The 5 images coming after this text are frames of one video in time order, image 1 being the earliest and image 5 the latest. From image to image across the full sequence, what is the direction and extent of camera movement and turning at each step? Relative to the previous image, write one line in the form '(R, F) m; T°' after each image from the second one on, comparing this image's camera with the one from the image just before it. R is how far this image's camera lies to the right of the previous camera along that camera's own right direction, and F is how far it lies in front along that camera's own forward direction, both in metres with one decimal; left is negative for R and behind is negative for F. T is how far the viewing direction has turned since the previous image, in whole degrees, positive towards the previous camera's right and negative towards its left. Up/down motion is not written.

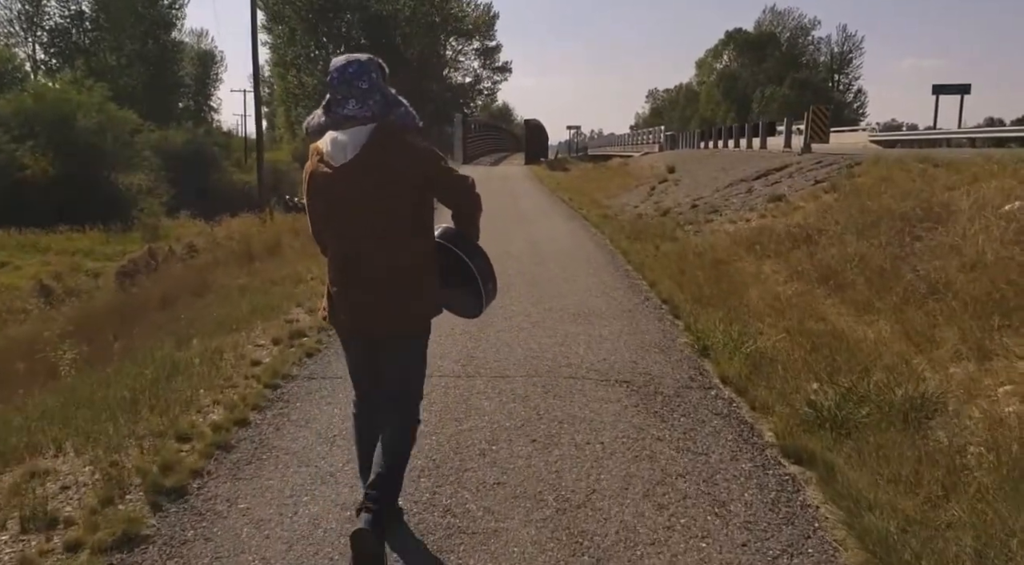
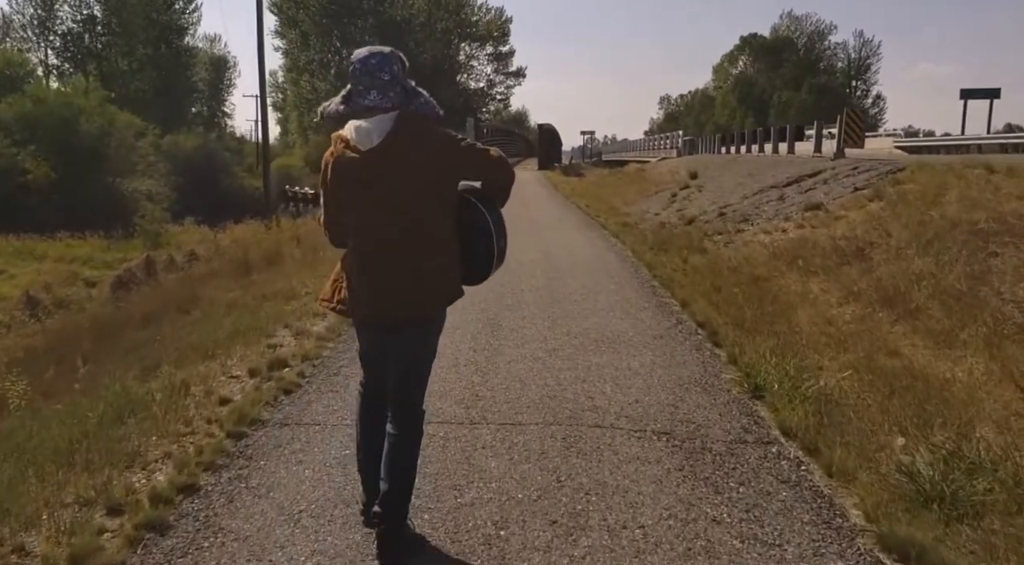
(0.0, +1.1) m; -1°
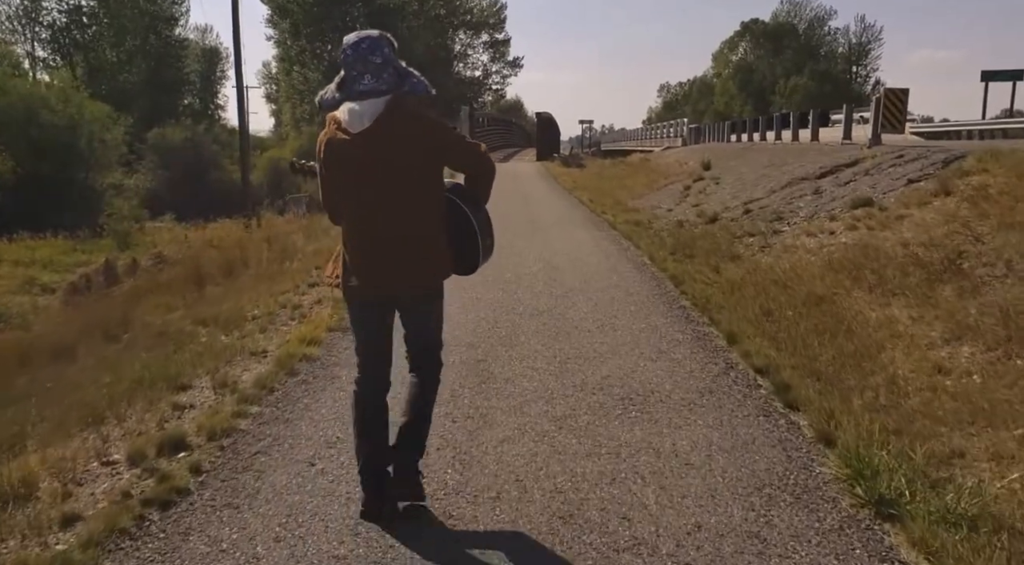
(0.0, +2.1) m; 0°
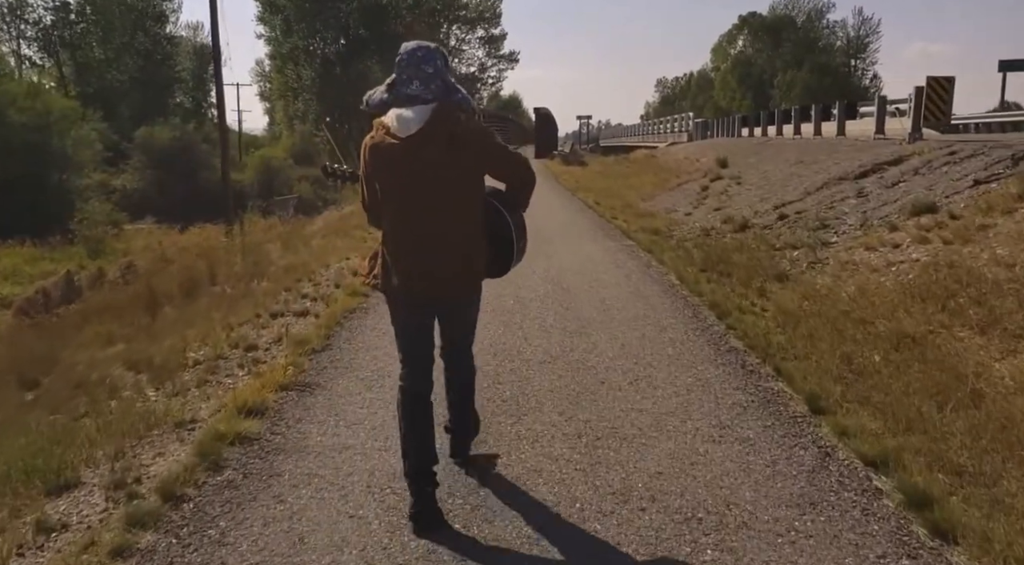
(-0.1, +1.8) m; 0°
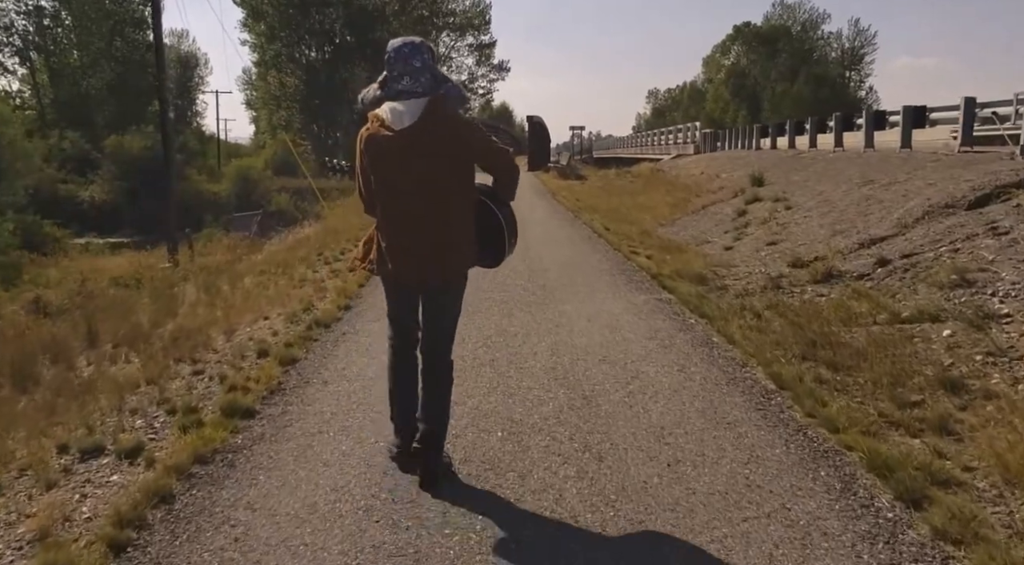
(0.0, +3.8) m; +1°
